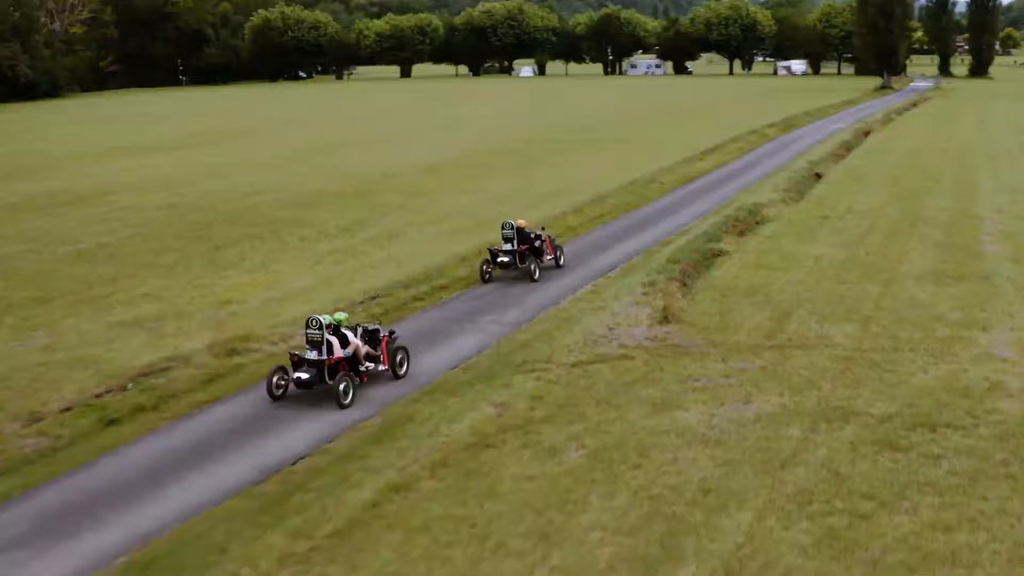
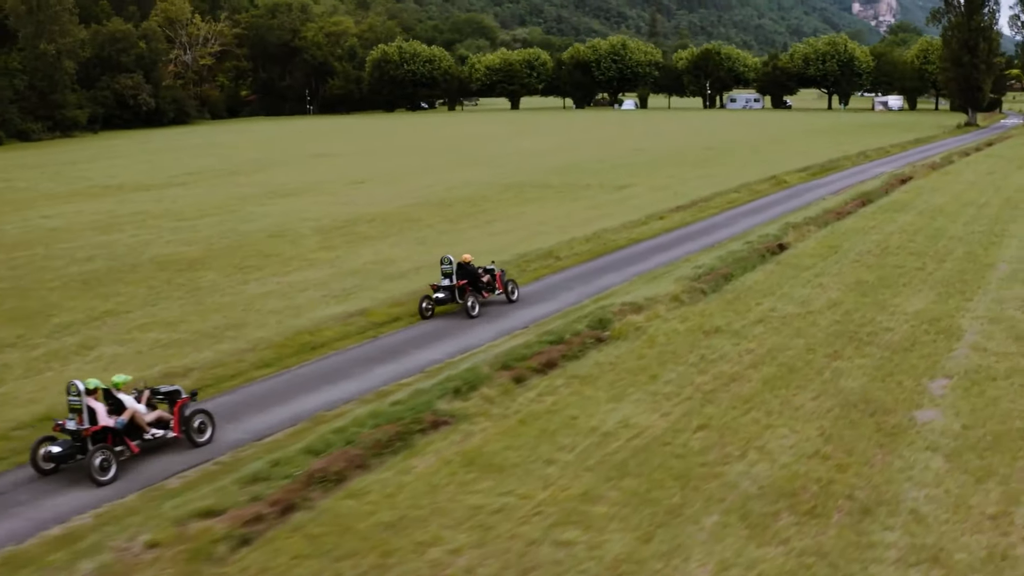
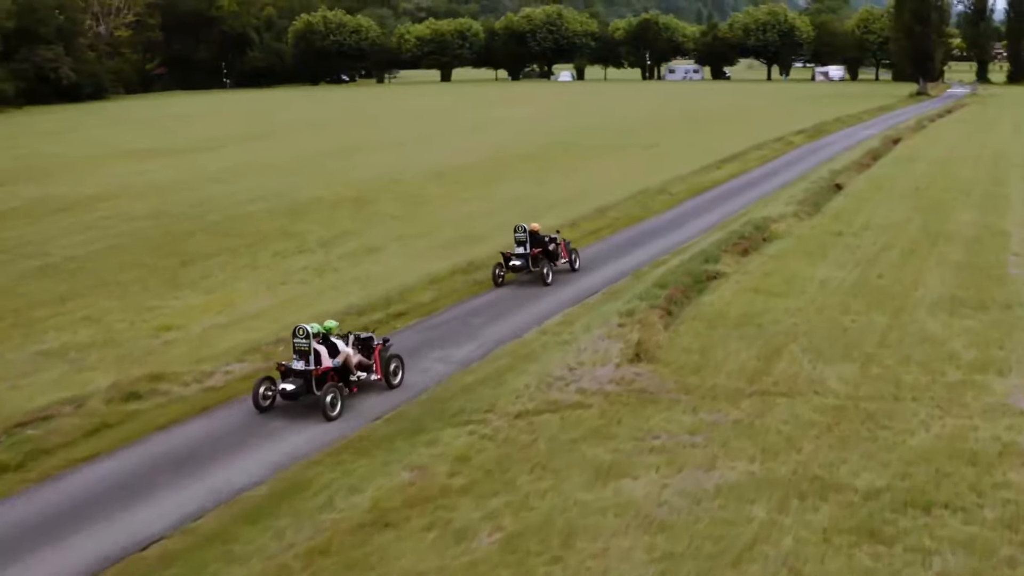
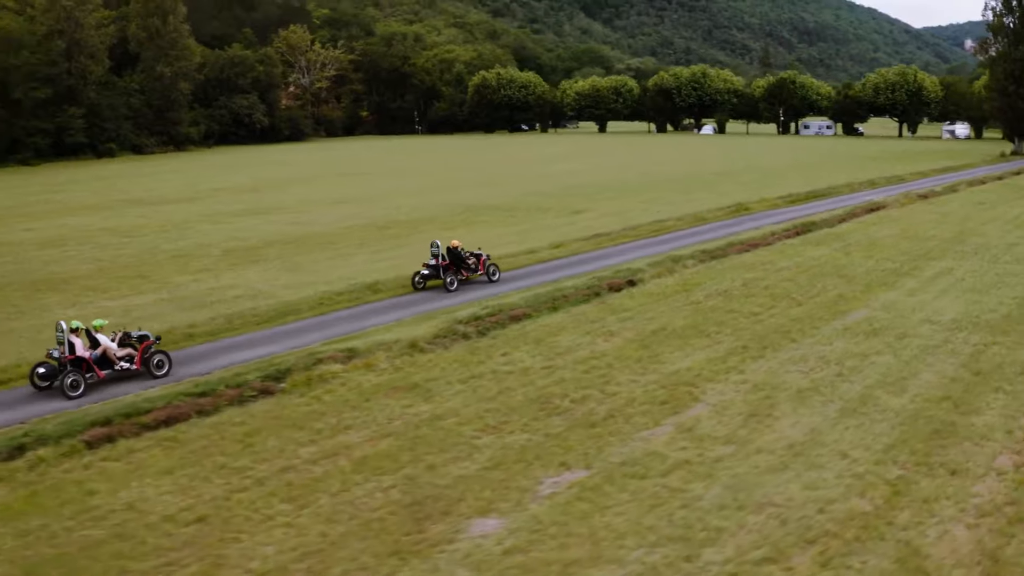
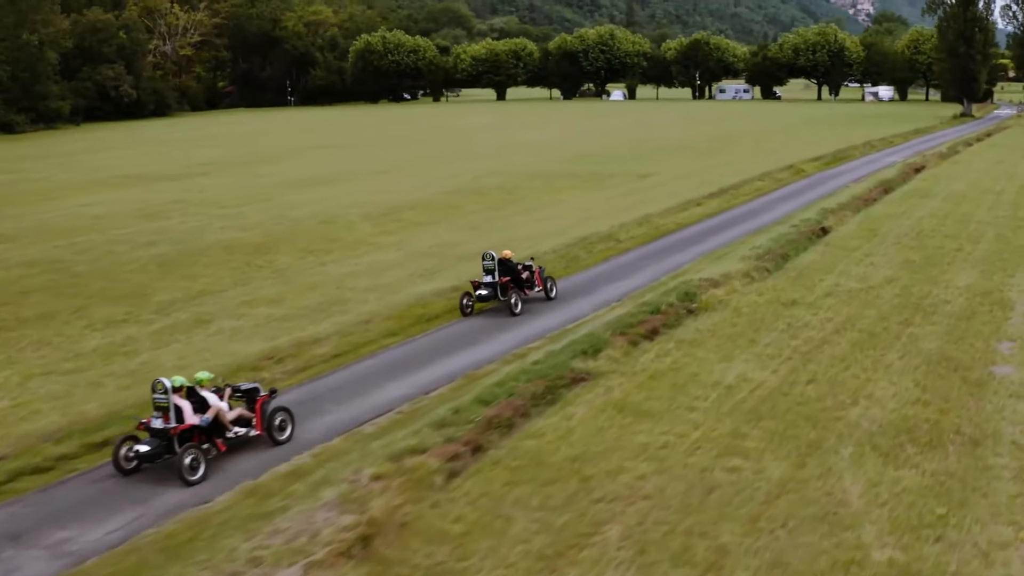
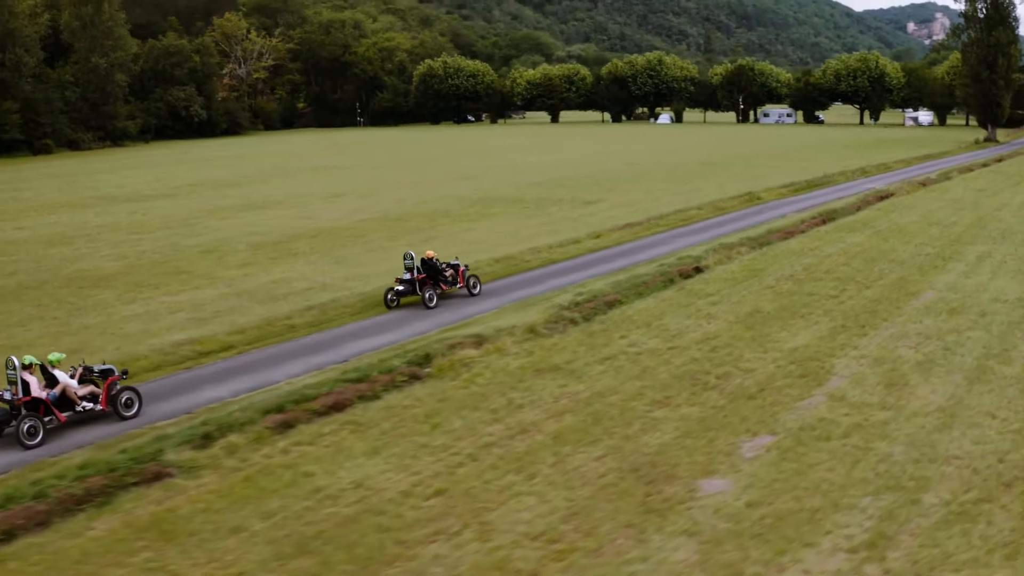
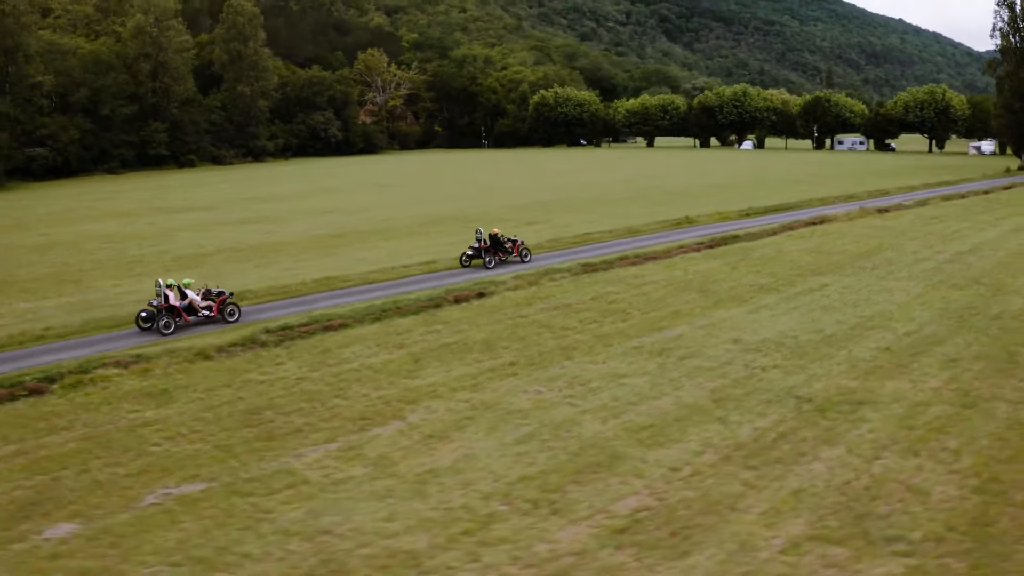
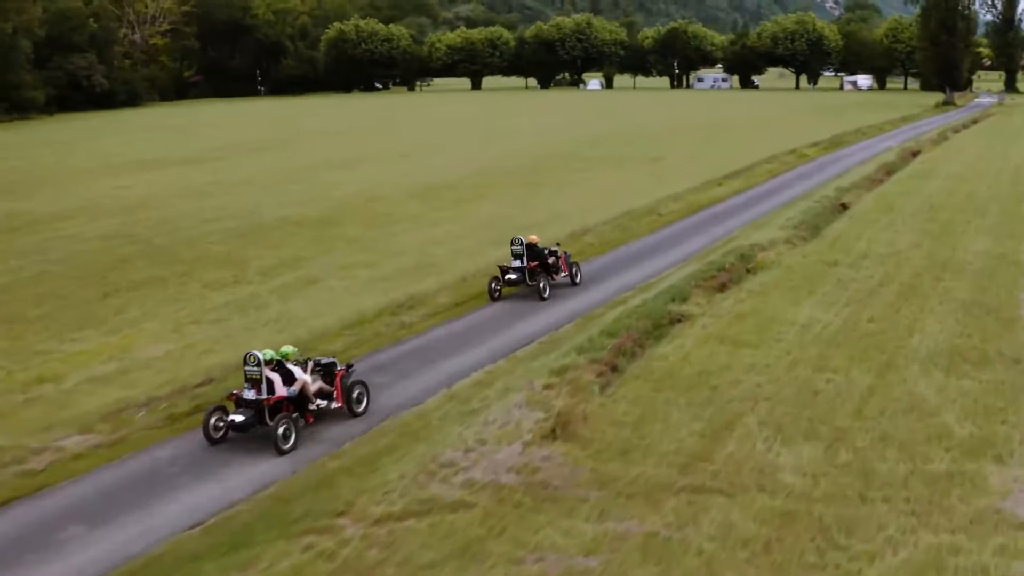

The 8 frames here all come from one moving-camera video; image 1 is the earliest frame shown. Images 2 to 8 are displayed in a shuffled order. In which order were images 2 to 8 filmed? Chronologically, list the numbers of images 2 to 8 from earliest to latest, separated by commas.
3, 8, 5, 2, 6, 4, 7
